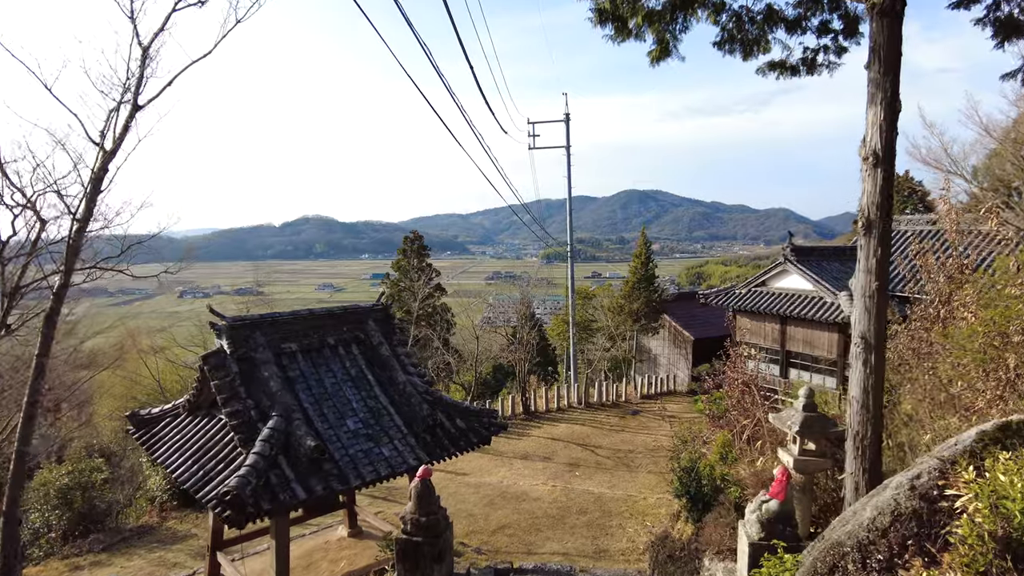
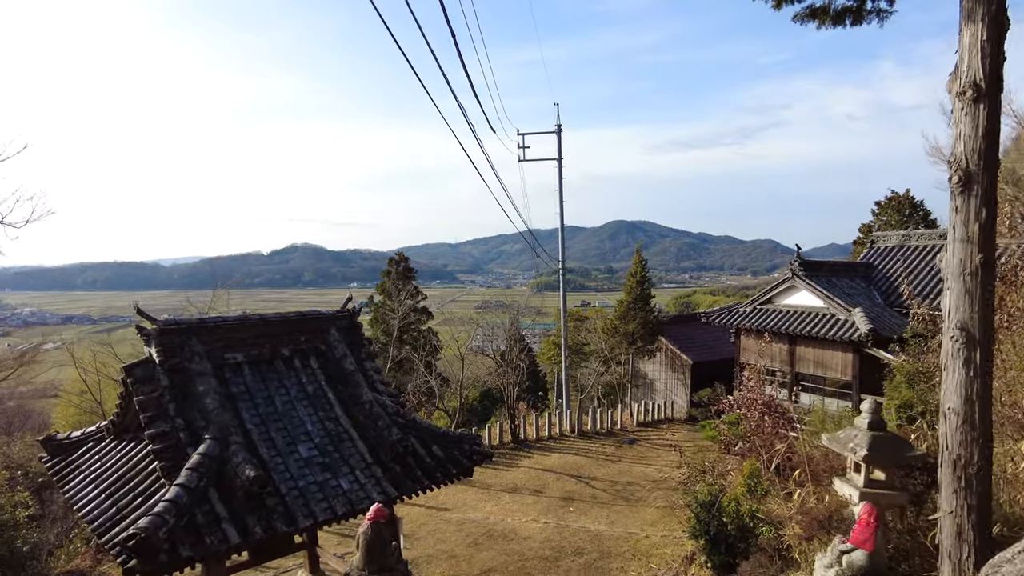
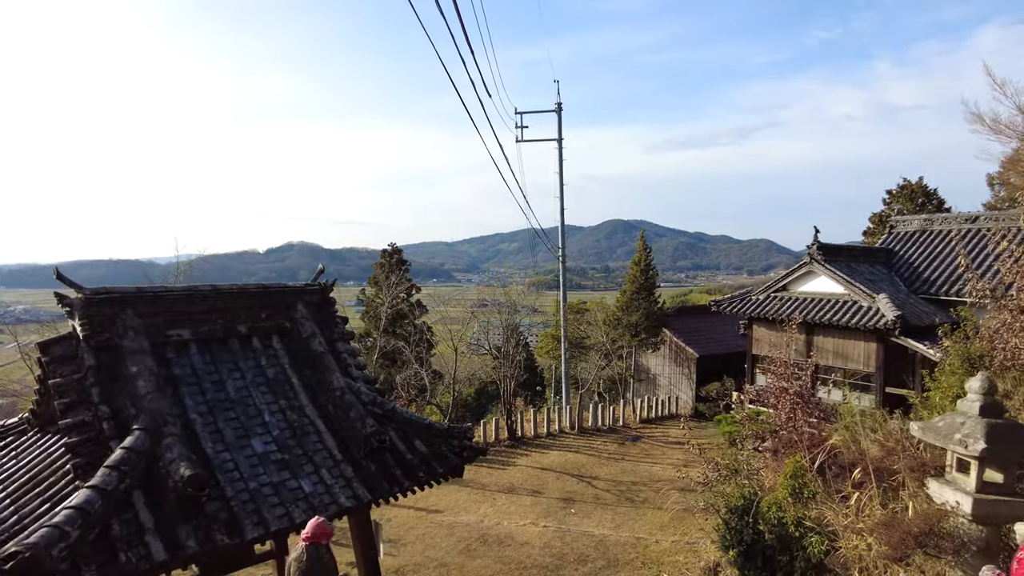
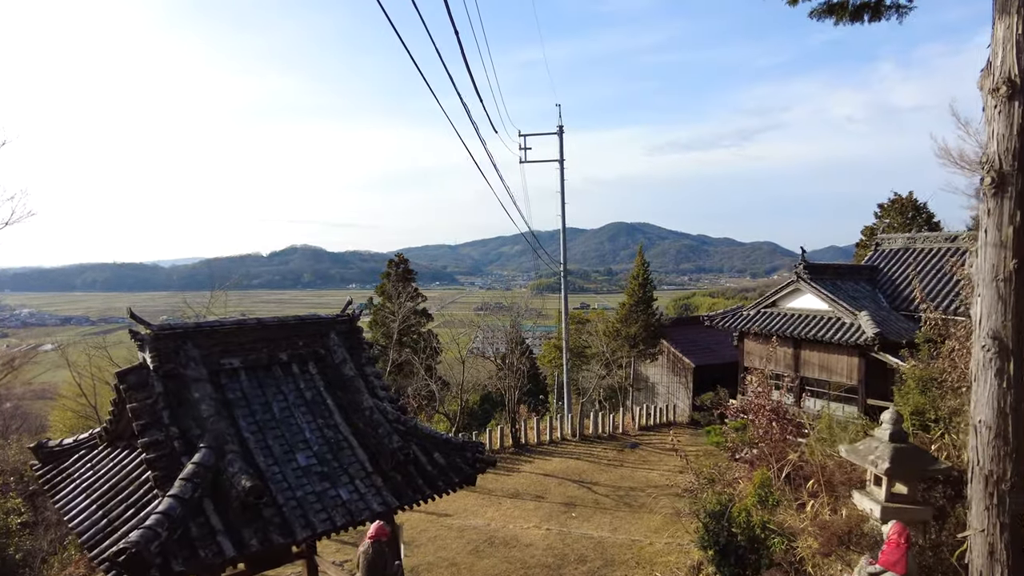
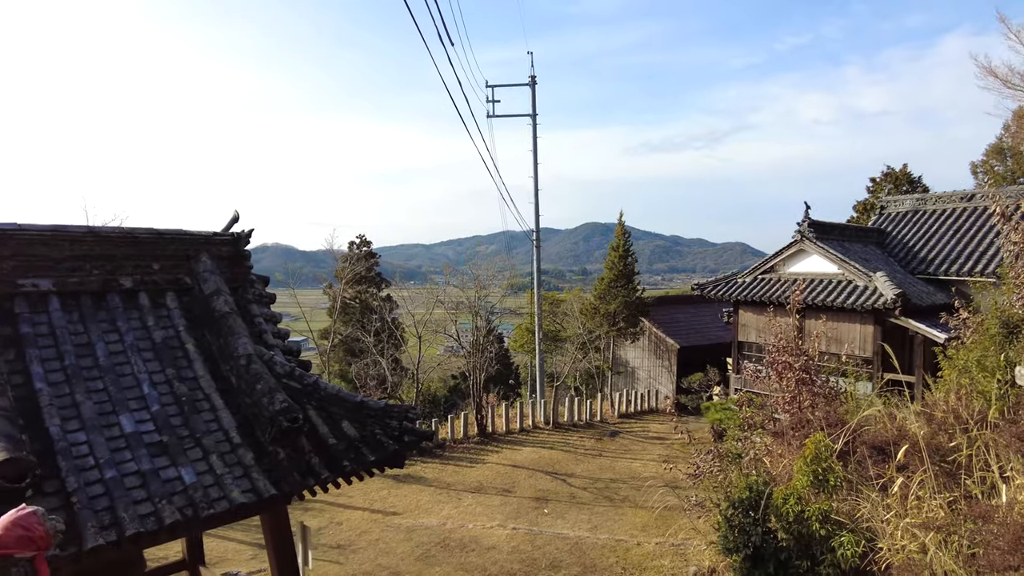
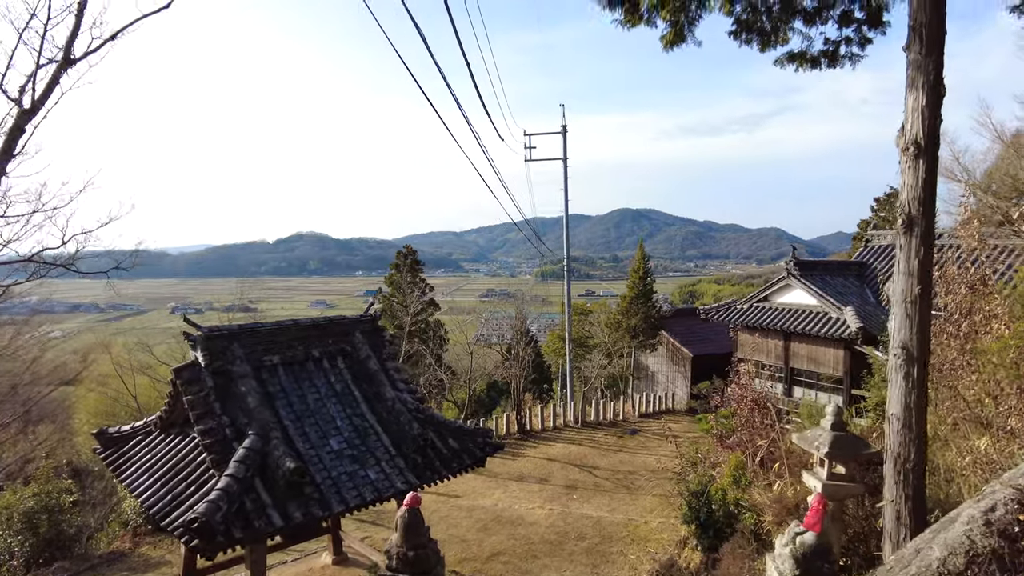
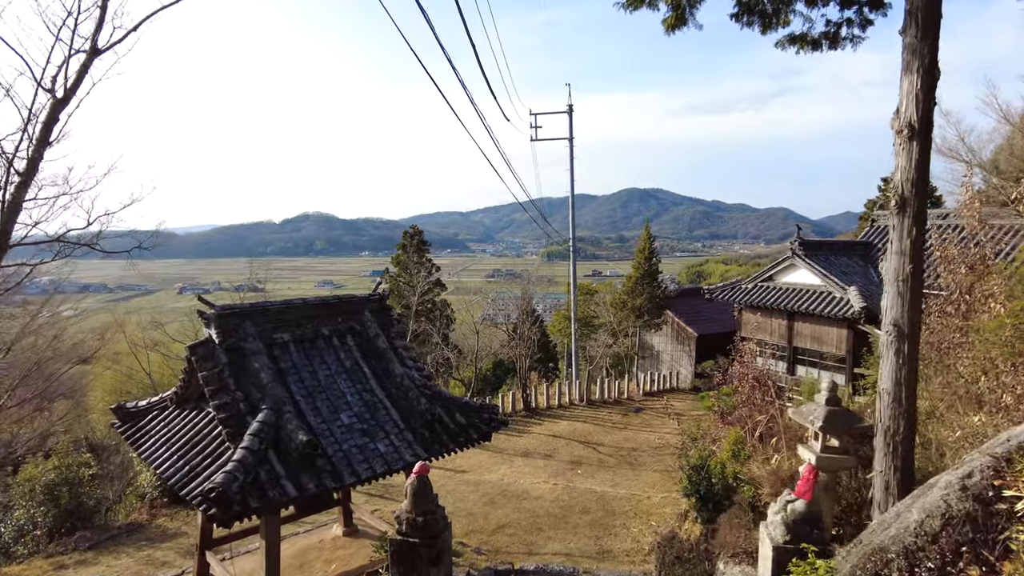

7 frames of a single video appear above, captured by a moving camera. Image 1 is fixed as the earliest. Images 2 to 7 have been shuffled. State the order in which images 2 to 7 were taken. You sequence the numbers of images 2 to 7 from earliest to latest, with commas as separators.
7, 6, 2, 4, 3, 5
